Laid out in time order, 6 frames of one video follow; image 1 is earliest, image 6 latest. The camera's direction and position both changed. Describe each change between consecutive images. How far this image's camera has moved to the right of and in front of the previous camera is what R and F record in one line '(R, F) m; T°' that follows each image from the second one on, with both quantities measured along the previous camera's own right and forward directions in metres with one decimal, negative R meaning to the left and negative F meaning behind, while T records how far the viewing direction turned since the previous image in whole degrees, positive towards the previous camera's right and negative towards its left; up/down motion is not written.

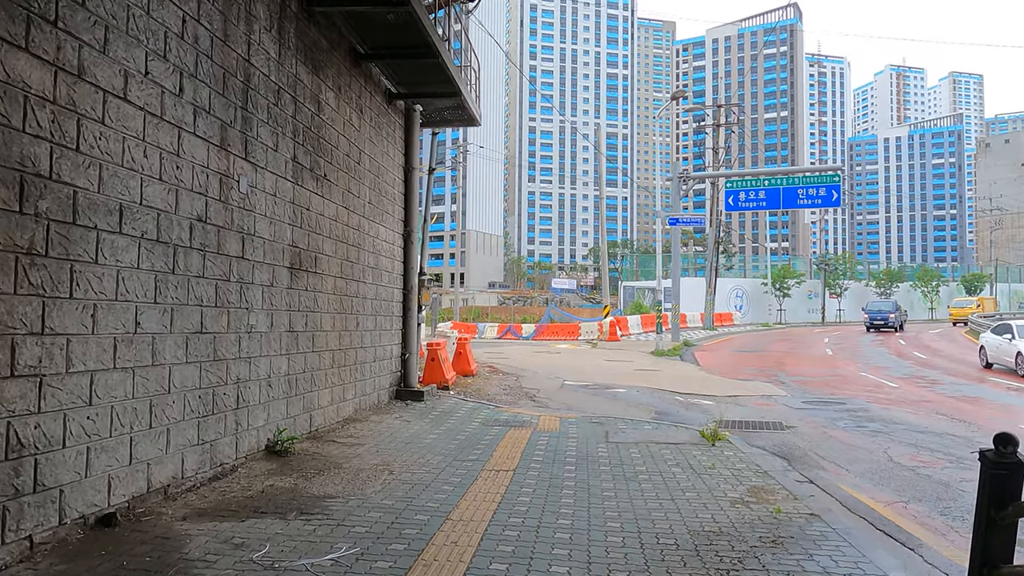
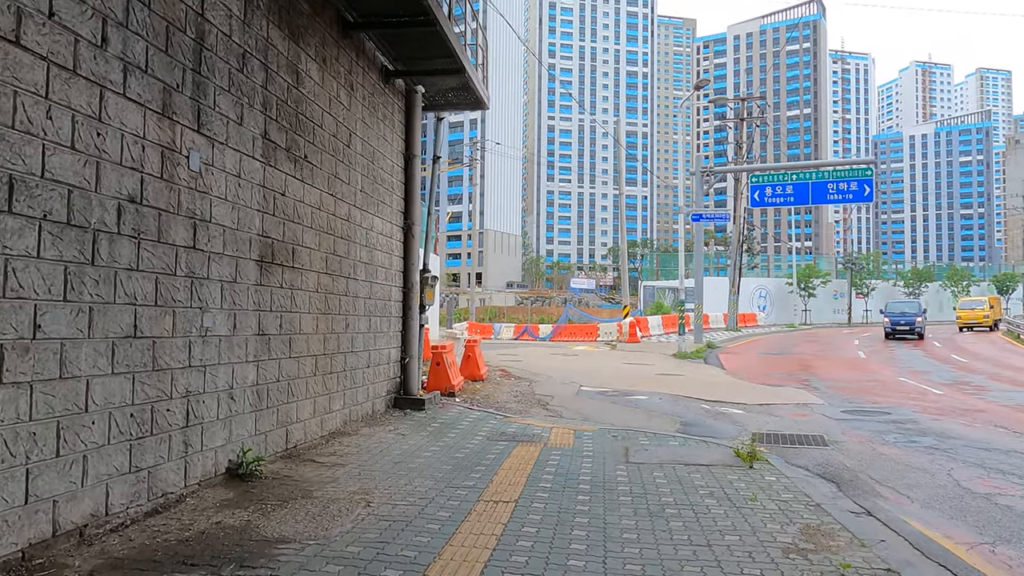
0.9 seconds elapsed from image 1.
(+0.1, +1.0) m; -1°
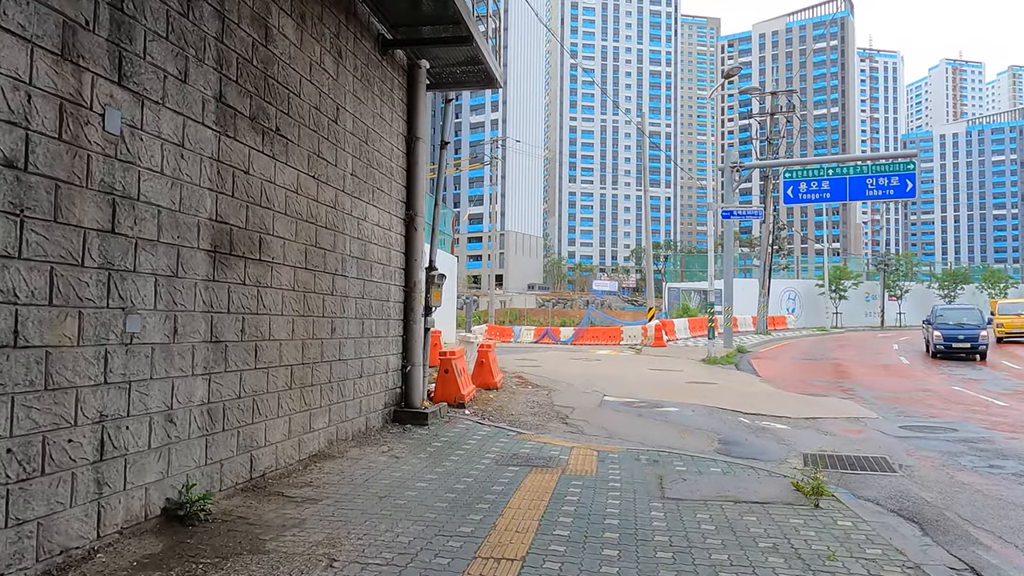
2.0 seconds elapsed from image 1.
(+0.1, +1.1) m; -2°
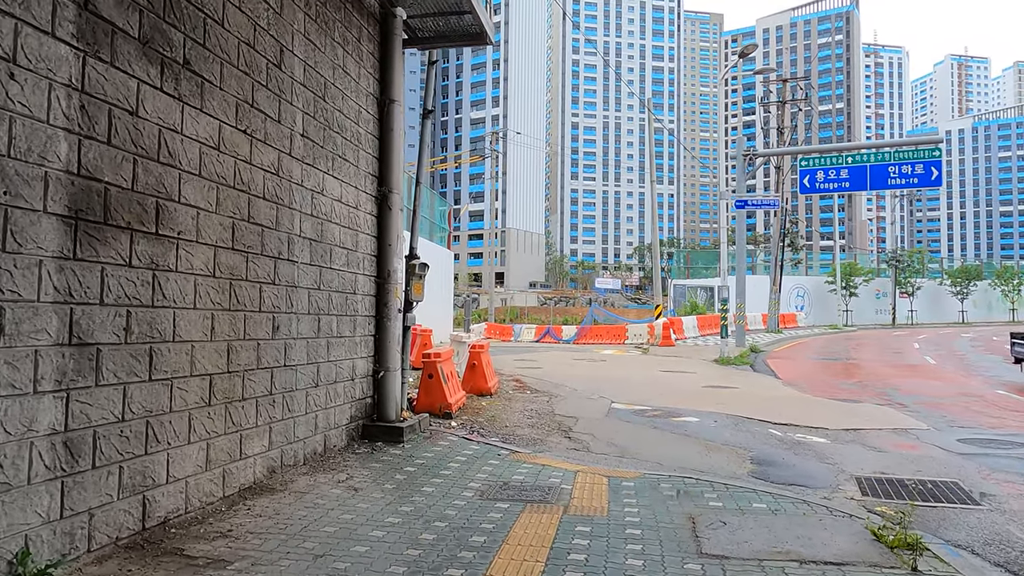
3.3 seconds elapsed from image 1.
(+0.1, +1.4) m; 0°
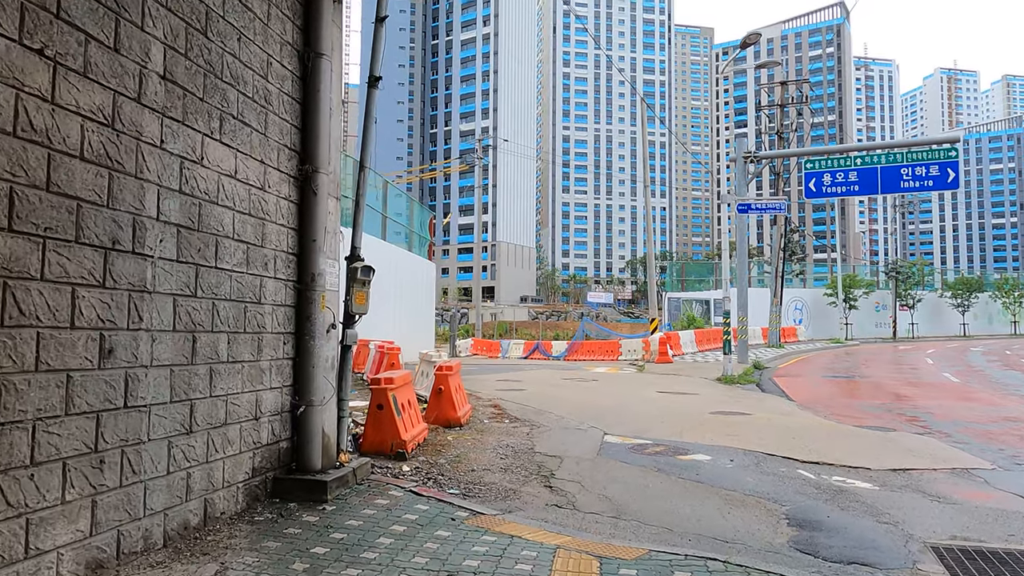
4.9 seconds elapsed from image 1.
(+0.2, +1.7) m; +1°
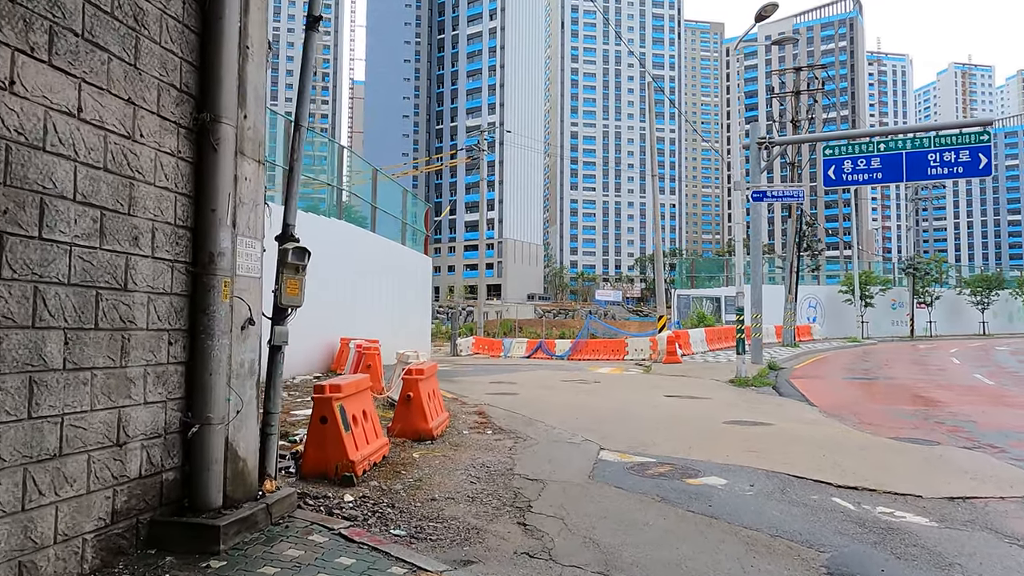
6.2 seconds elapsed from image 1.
(+0.3, +1.3) m; -1°
